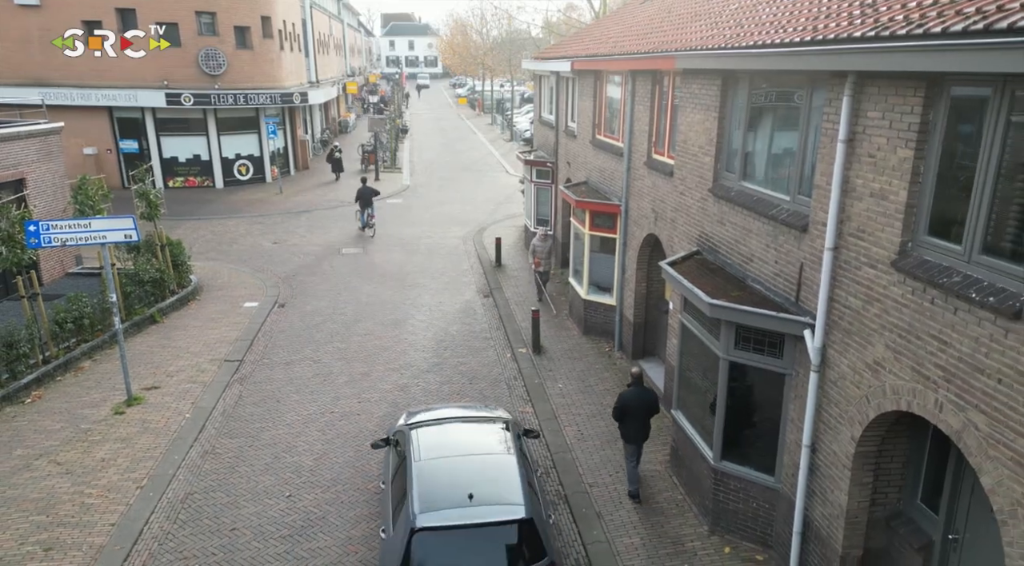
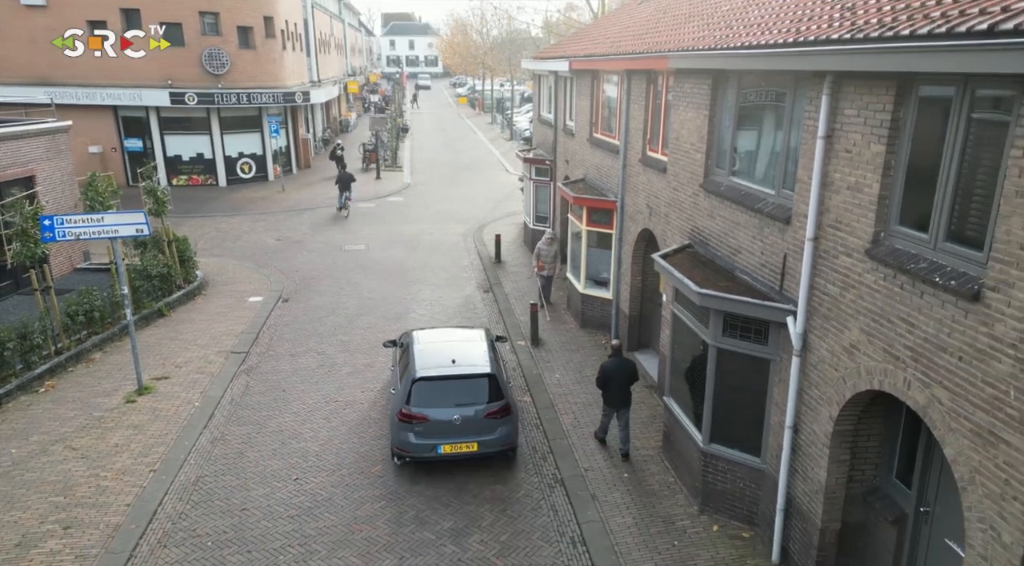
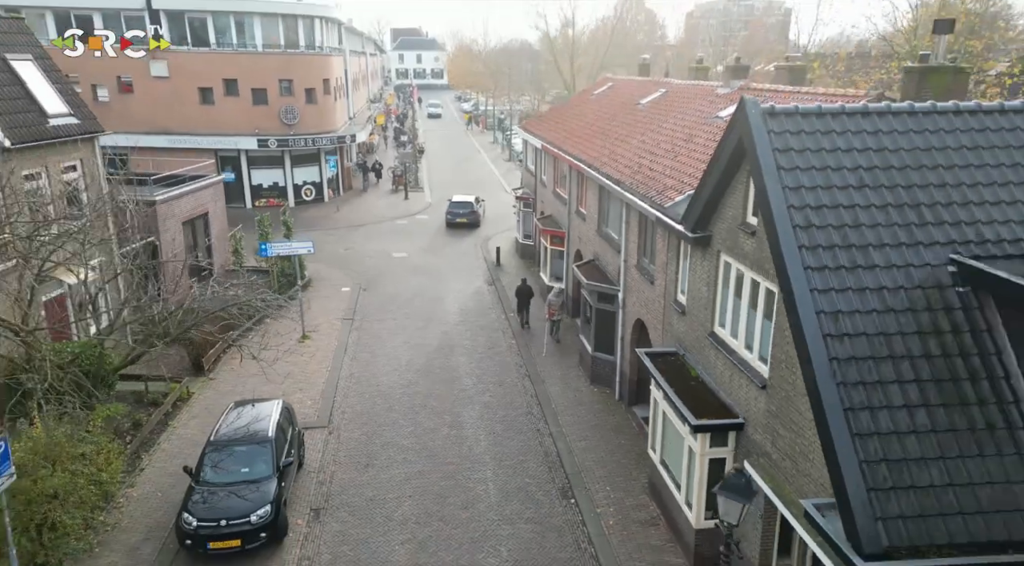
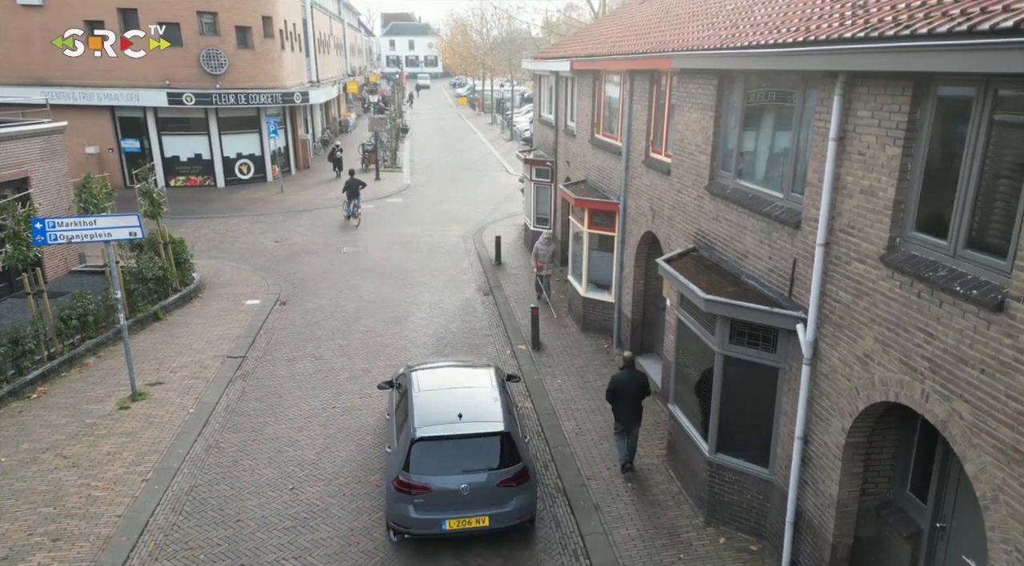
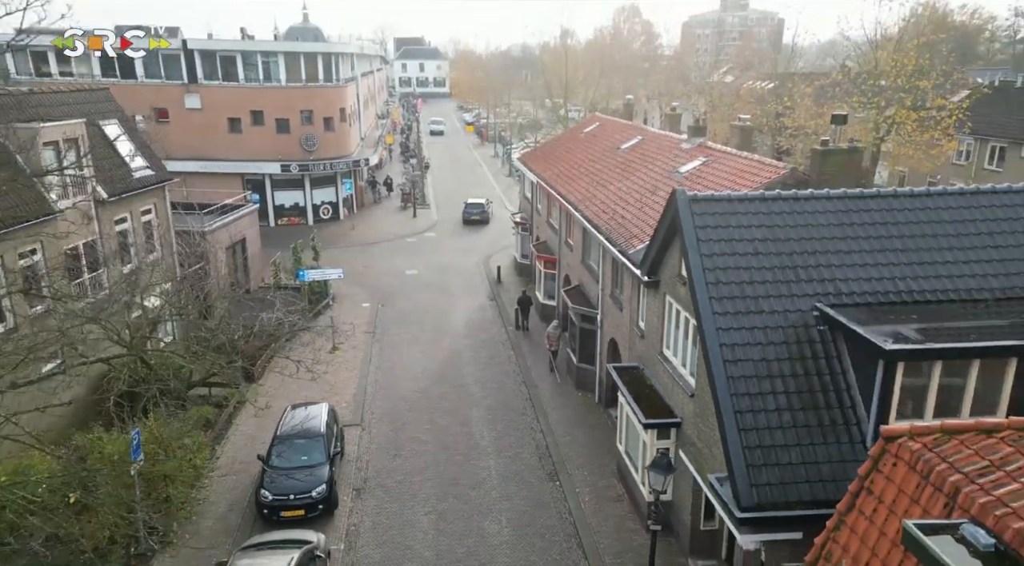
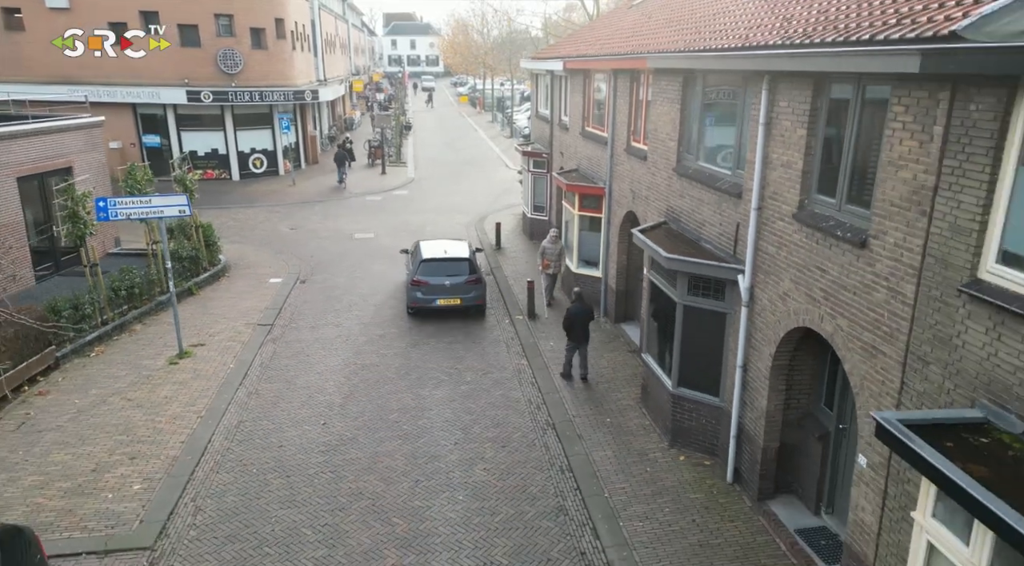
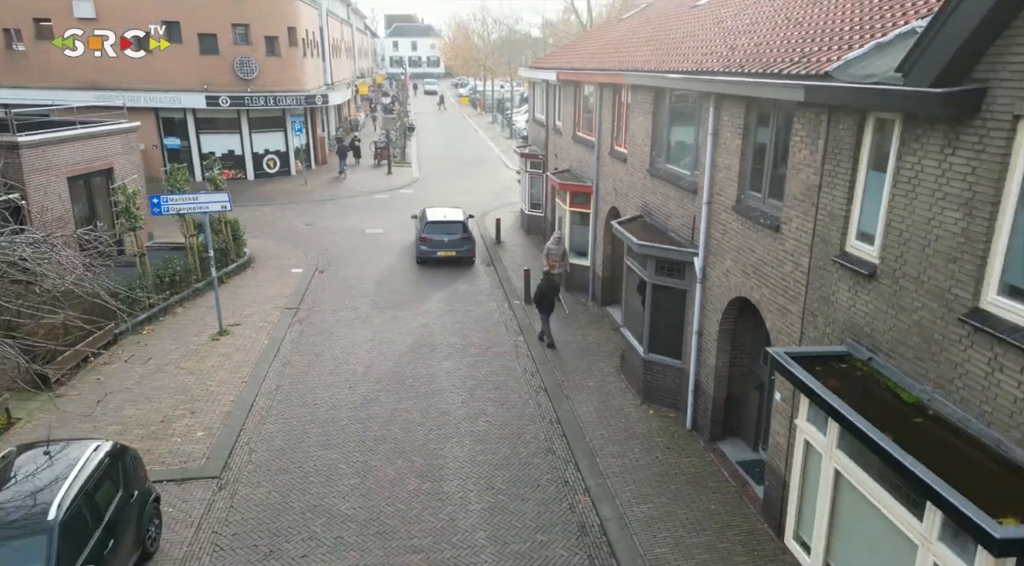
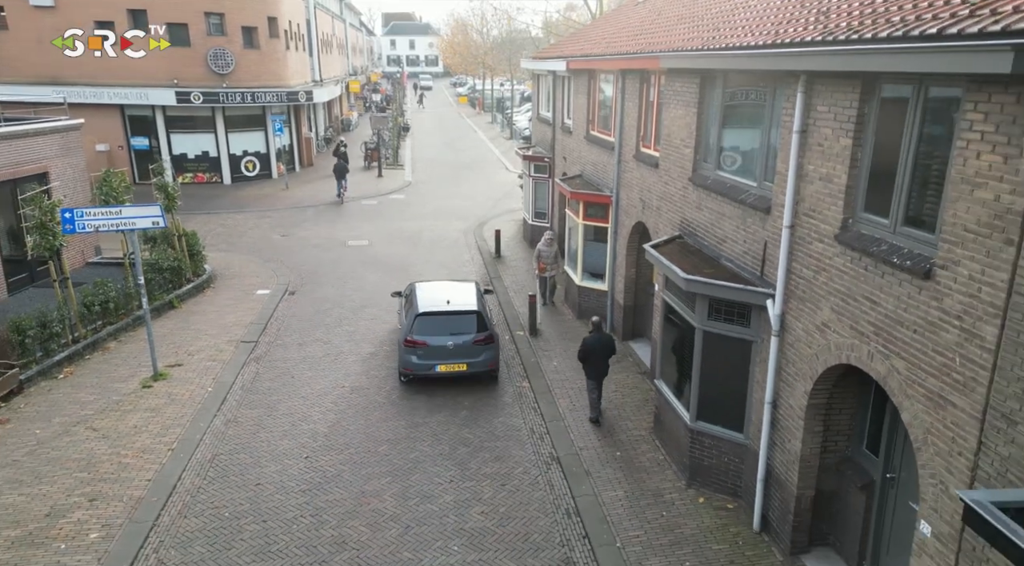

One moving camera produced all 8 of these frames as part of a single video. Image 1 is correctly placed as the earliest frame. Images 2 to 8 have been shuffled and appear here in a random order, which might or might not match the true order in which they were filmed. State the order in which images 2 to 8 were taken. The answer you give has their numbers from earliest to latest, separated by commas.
4, 2, 8, 6, 7, 3, 5
